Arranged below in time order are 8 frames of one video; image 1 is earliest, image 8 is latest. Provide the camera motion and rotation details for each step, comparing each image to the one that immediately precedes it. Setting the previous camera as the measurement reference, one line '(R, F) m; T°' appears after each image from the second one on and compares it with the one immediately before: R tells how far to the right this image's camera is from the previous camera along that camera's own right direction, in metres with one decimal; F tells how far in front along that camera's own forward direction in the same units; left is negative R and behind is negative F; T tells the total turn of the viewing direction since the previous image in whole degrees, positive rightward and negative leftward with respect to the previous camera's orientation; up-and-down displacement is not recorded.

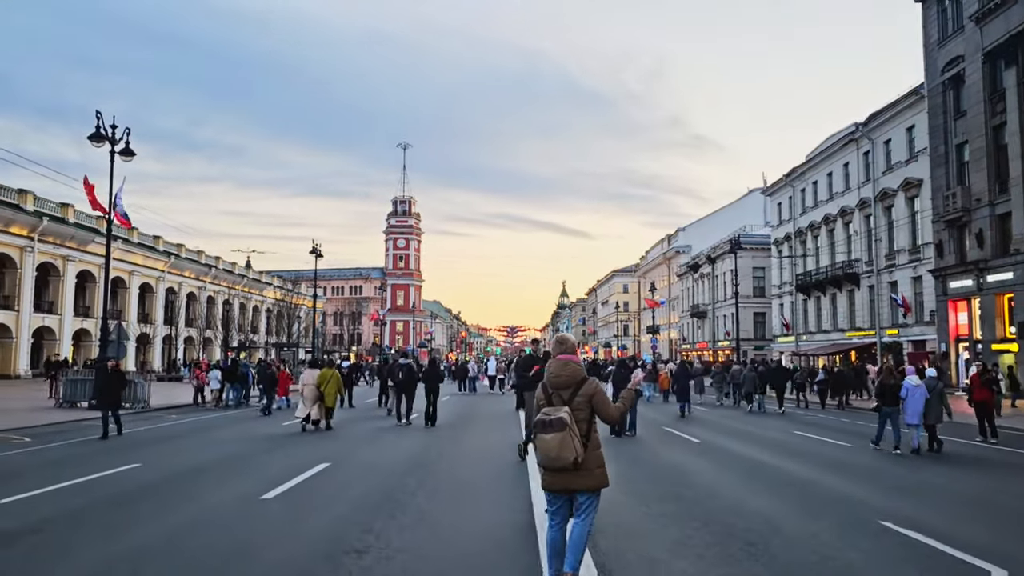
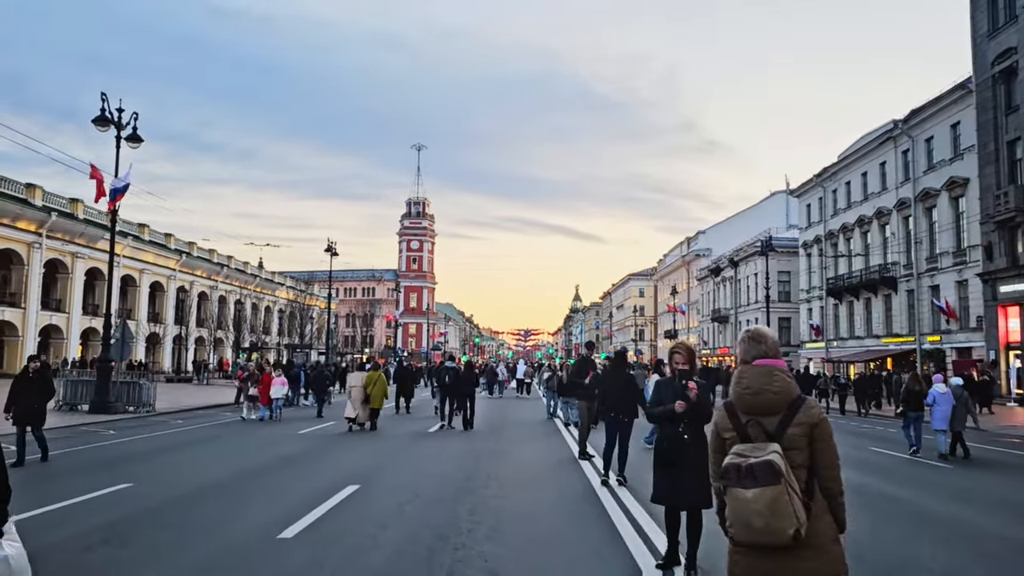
(-0.6, +1.7) m; -1°
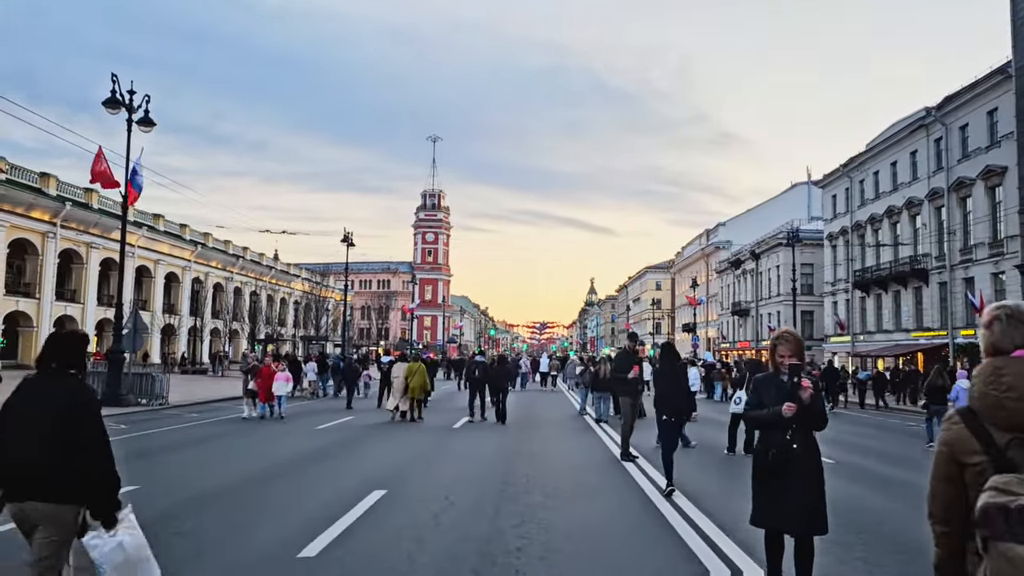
(-0.3, +0.9) m; -1°
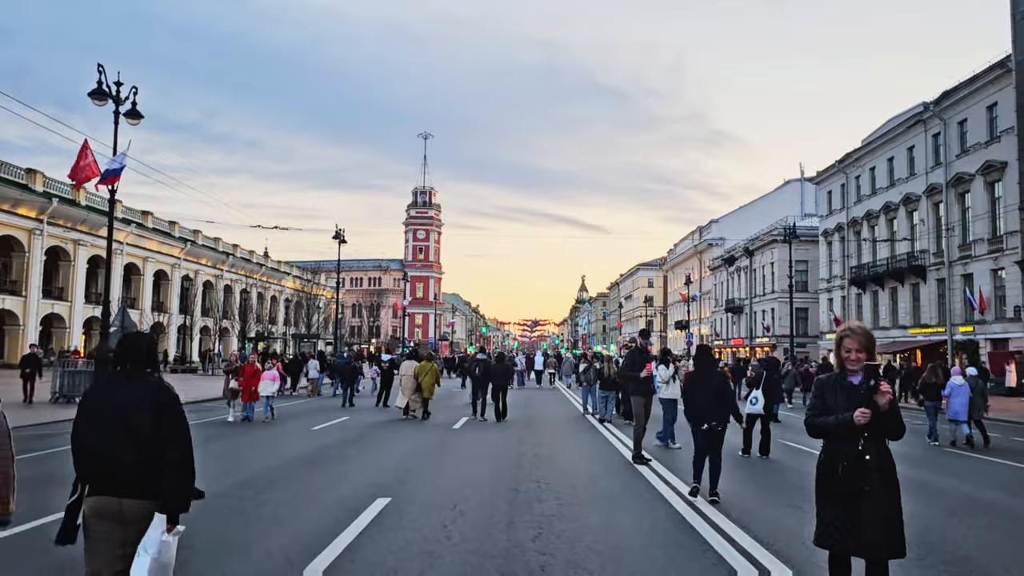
(-0.2, +0.5) m; +1°
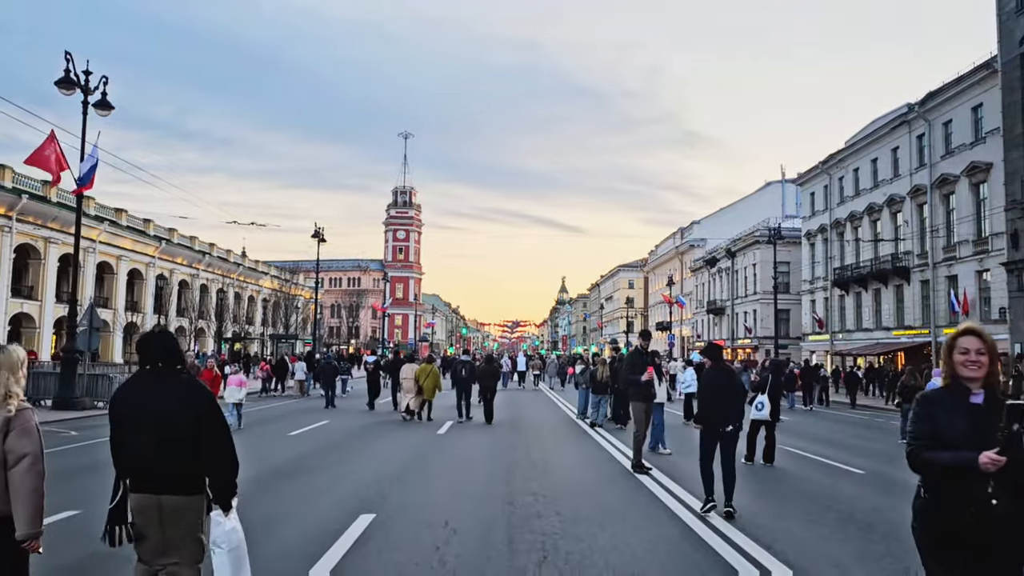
(-0.2, +0.7) m; +2°
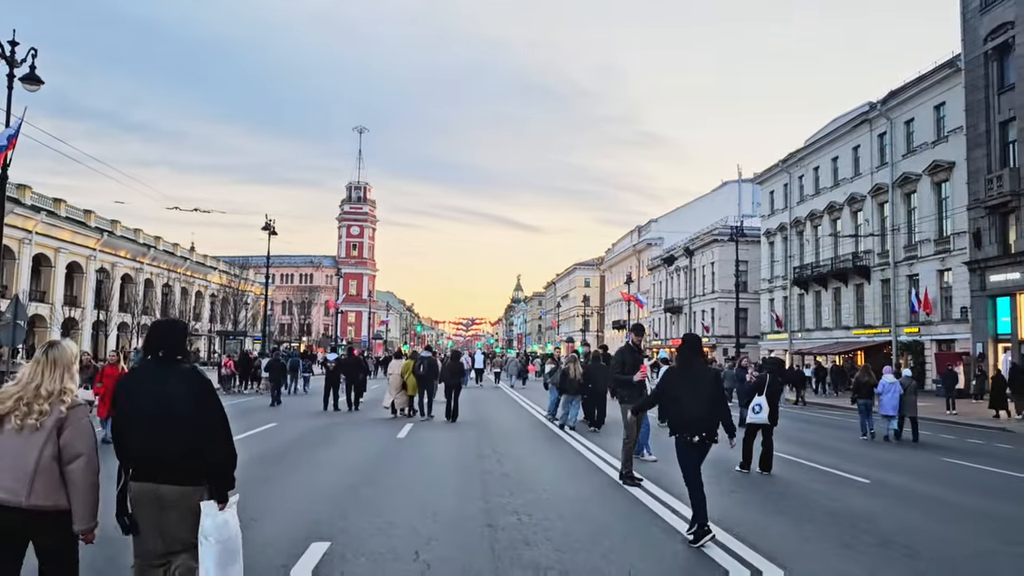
(-0.2, +1.3) m; +3°
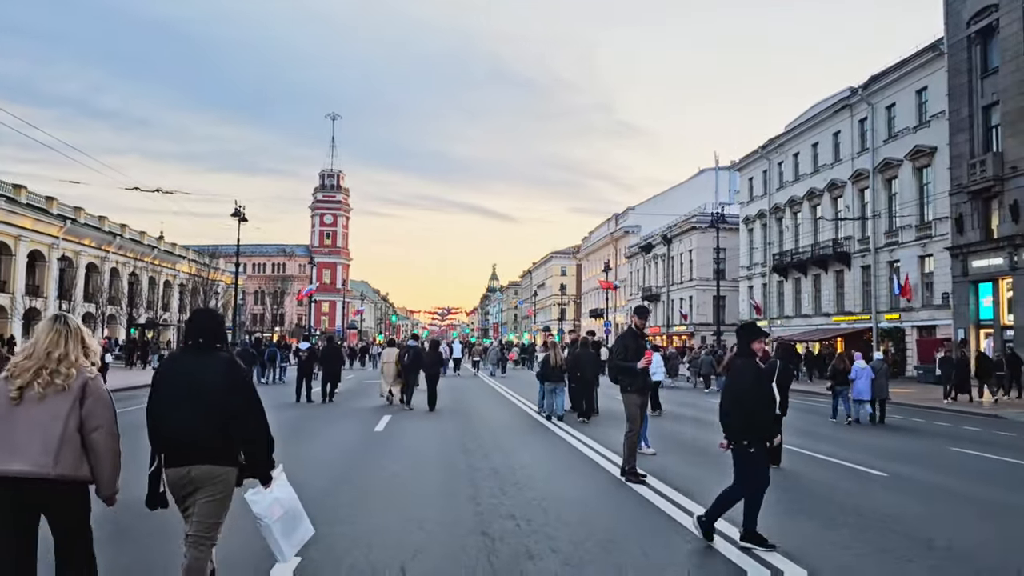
(-0.2, +0.9) m; +2°
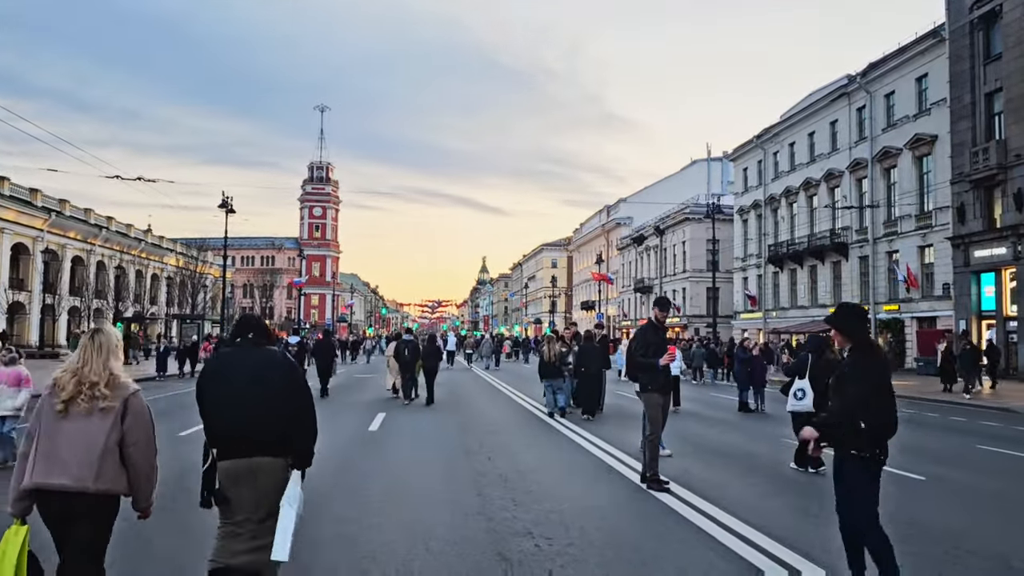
(-0.2, +0.7) m; +1°
